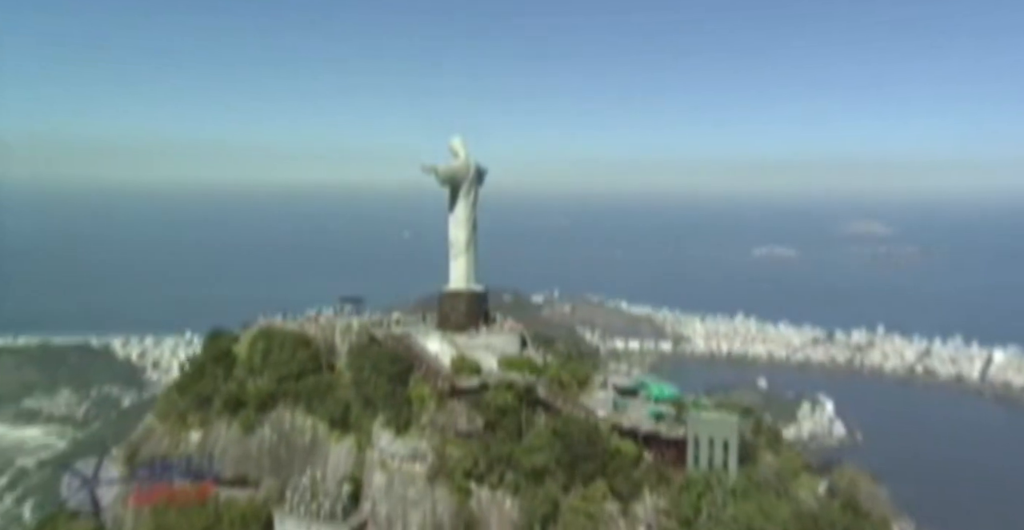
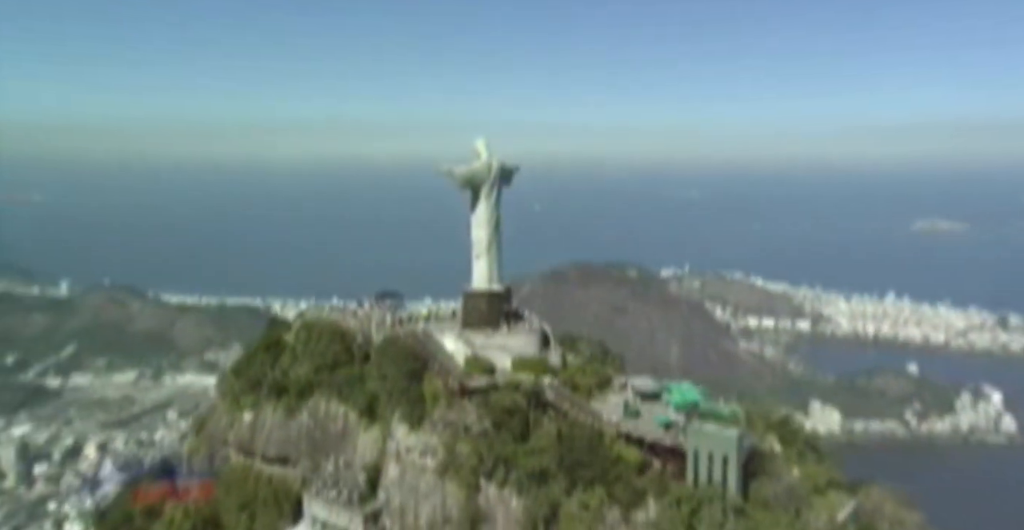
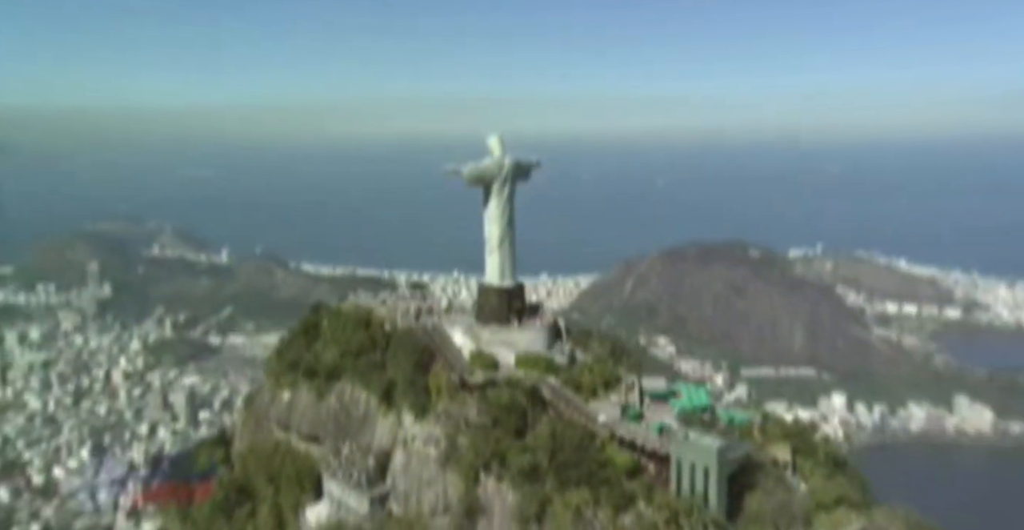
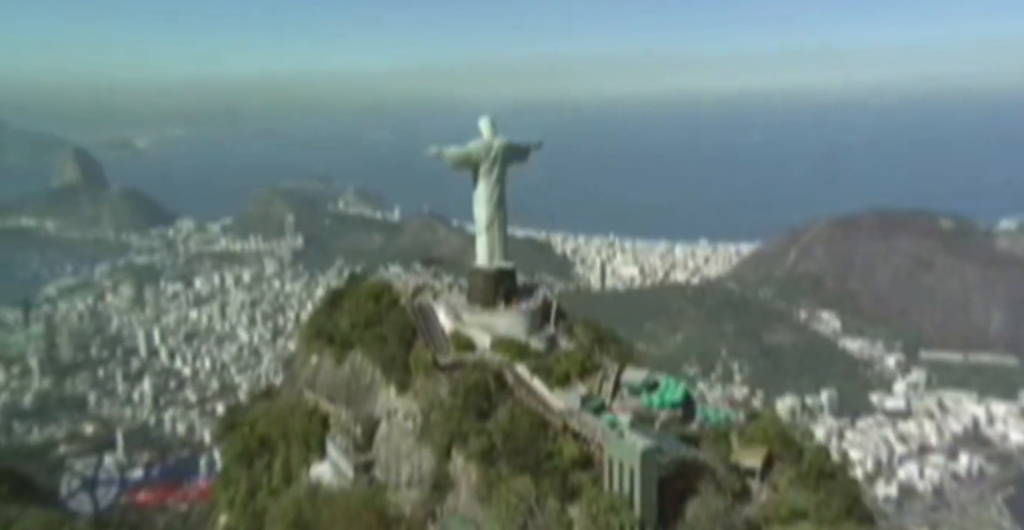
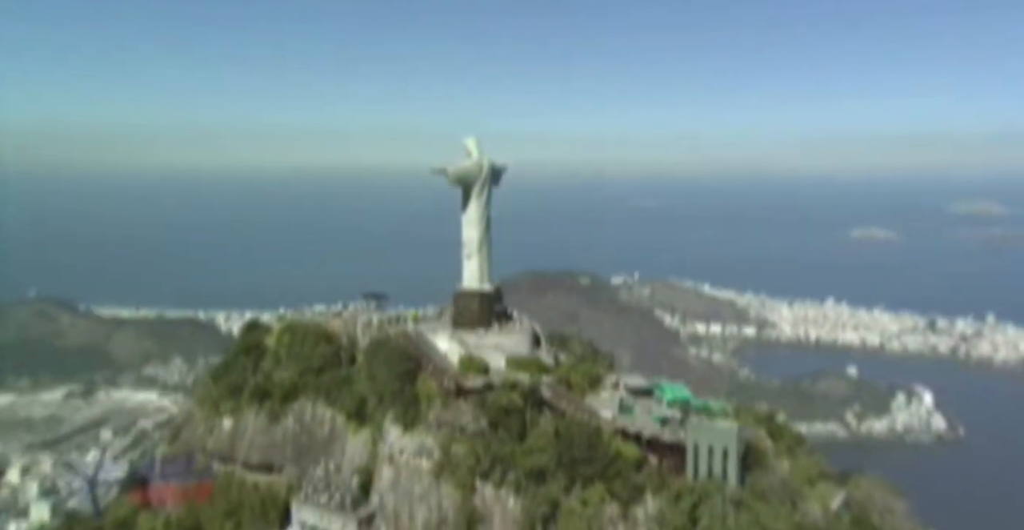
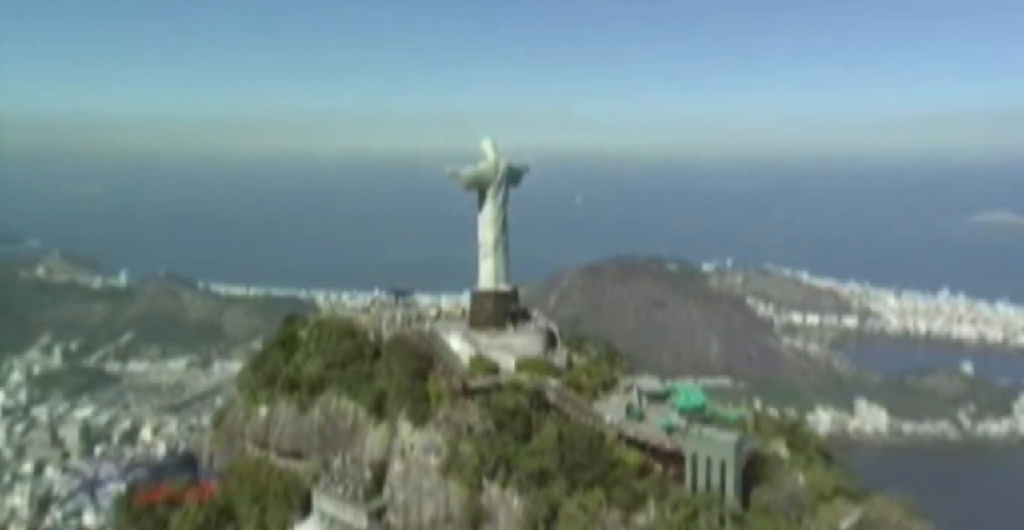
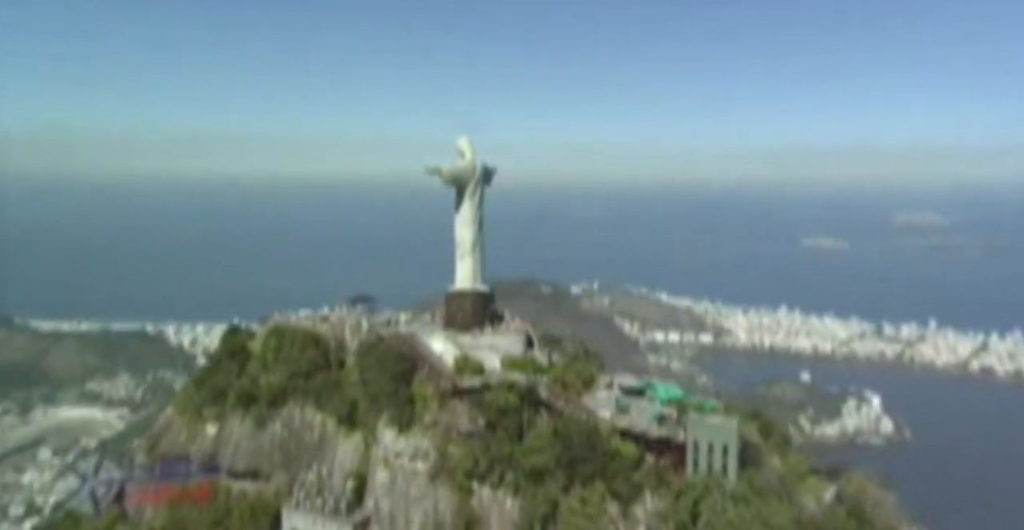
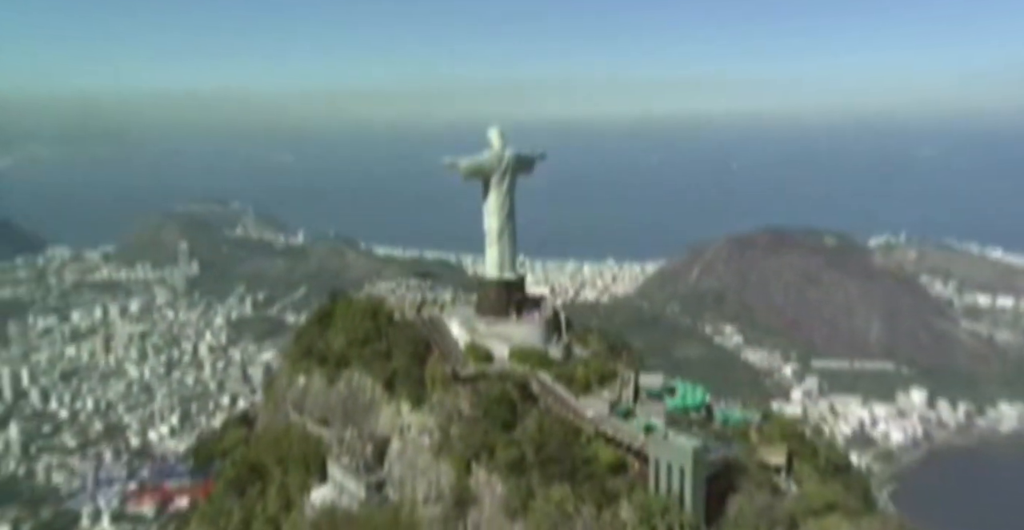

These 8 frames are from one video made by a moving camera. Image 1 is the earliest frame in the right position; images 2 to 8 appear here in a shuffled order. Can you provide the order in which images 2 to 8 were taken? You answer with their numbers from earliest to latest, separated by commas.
7, 5, 2, 6, 3, 8, 4
